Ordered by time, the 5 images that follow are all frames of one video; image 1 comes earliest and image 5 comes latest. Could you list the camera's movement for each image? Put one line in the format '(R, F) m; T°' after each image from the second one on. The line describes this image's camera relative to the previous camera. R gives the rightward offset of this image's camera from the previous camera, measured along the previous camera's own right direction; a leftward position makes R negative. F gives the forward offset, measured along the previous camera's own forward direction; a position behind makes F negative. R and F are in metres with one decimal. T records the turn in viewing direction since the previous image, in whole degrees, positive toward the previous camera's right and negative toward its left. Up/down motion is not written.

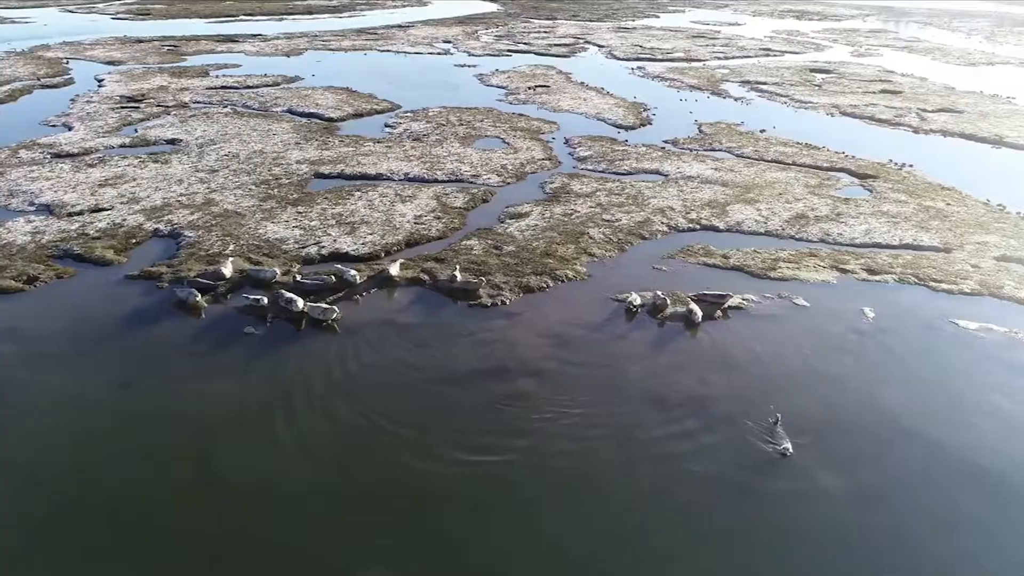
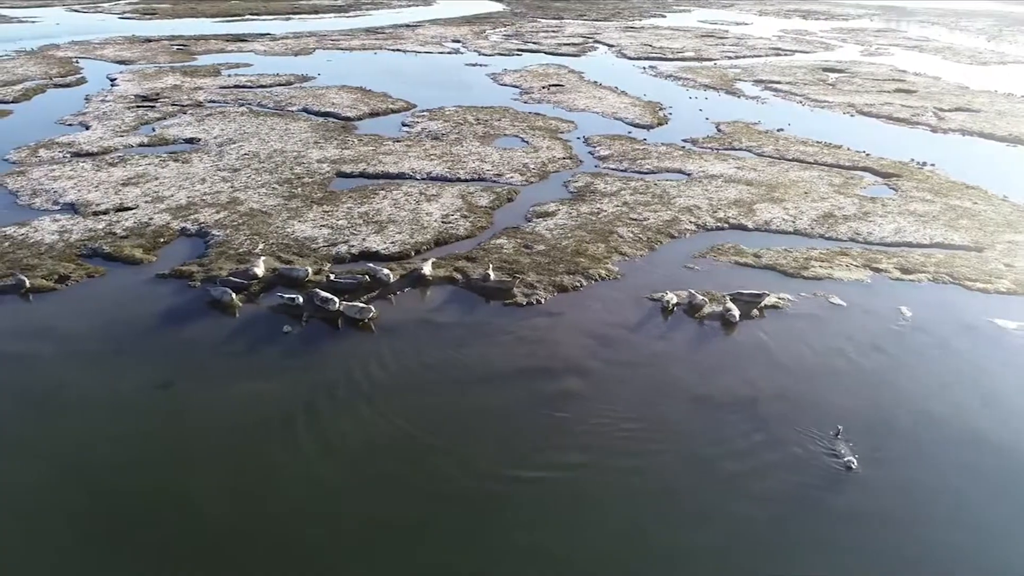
(-1.1, +0.1) m; 0°
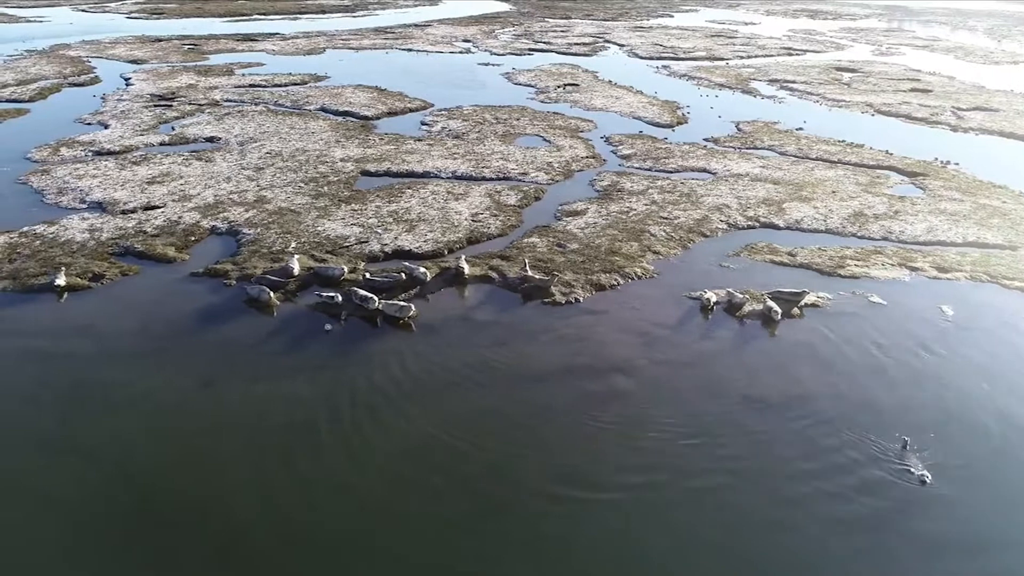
(-1.2, +0.1) m; 0°
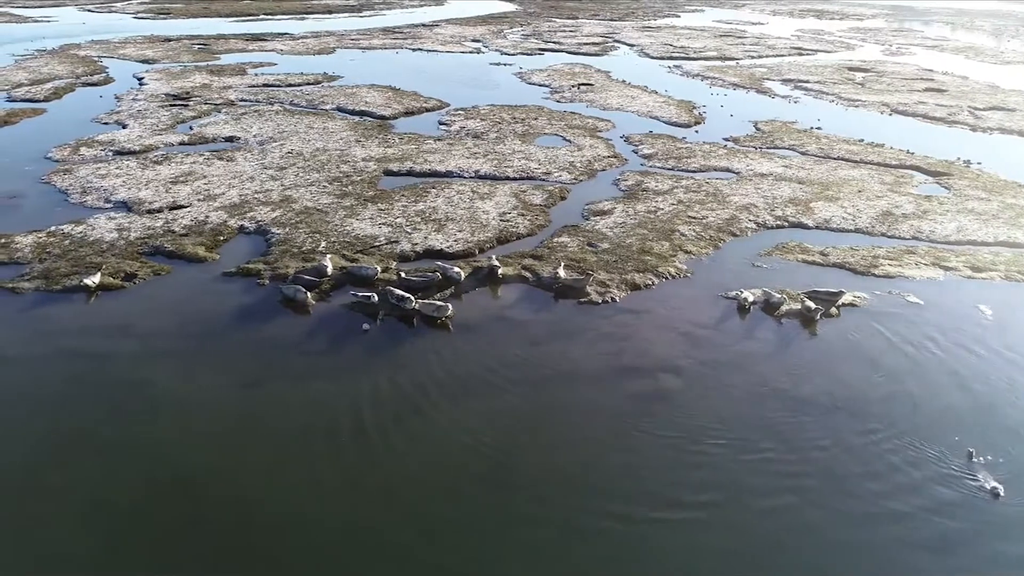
(-1.1, +0.1) m; 0°
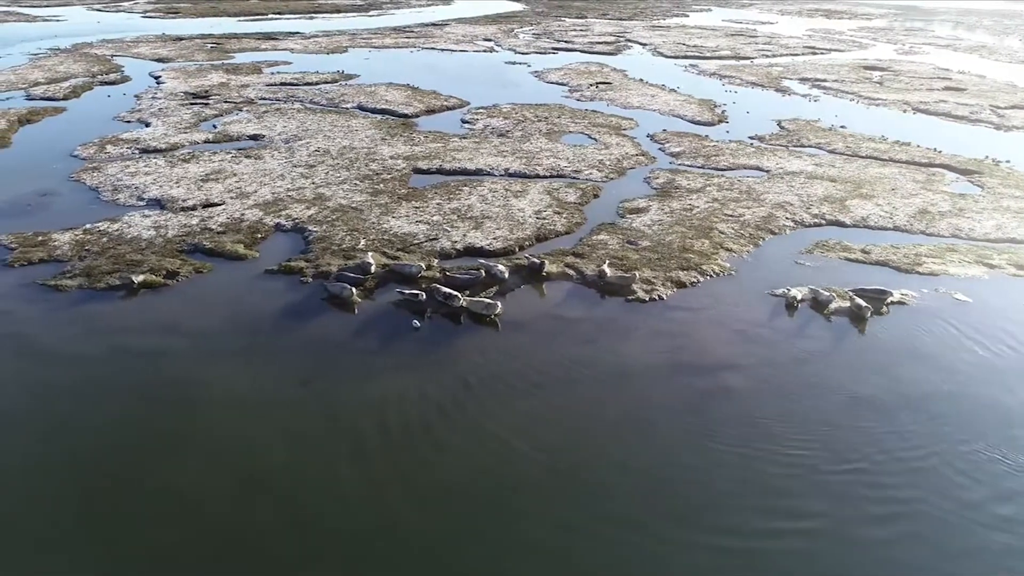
(-1.4, +0.1) m; 0°
